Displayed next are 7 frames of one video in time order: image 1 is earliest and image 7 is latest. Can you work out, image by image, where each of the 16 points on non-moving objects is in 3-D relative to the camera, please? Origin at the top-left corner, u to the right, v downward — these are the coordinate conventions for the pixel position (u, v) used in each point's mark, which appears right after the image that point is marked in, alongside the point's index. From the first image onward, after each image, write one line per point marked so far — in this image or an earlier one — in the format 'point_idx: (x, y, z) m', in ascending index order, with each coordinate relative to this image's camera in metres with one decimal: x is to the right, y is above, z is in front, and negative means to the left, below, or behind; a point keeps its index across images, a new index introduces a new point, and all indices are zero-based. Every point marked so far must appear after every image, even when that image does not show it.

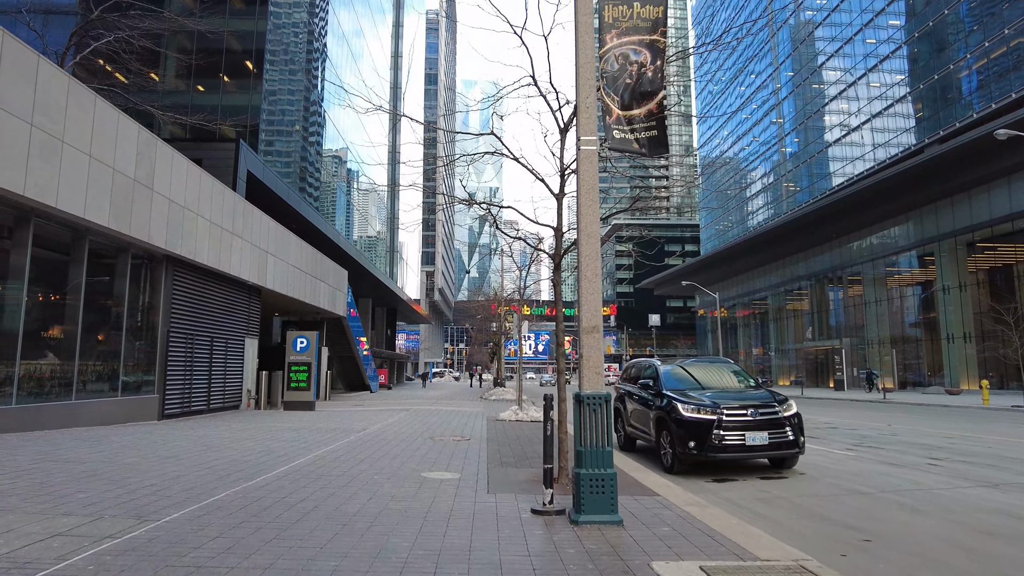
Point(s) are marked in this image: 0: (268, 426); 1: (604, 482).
0: (-5.7, -3.2, +14.5) m
1: (+0.7, -1.6, +5.0) m
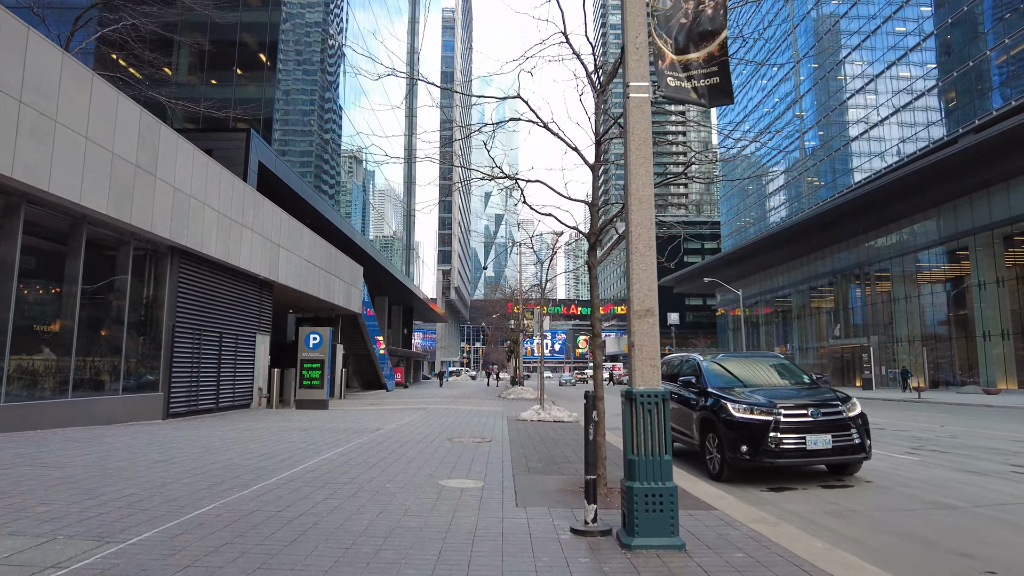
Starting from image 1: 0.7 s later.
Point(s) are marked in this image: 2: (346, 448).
0: (-5.2, -3.0, +13.7) m
1: (+1.0, -1.4, +4.1) m
2: (-2.6, -2.5, +9.6) m
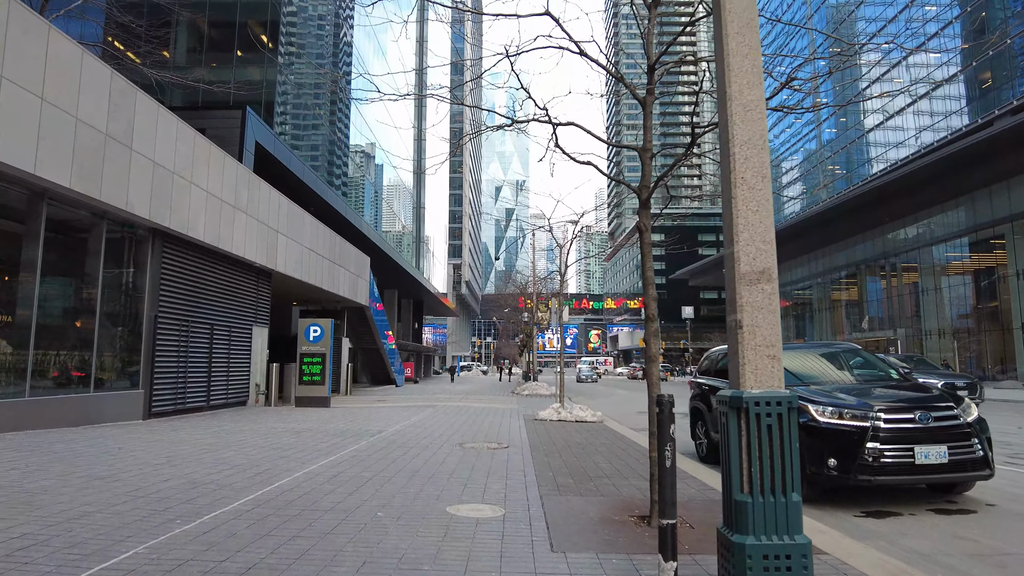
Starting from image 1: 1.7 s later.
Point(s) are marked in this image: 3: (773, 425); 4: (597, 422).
0: (-4.8, -2.7, +12.4) m
1: (+1.2, -1.2, +2.6) m
2: (-2.3, -2.2, +8.2) m
3: (+1.2, -0.6, +2.8) m
4: (+1.9, -3.0, +13.8) m
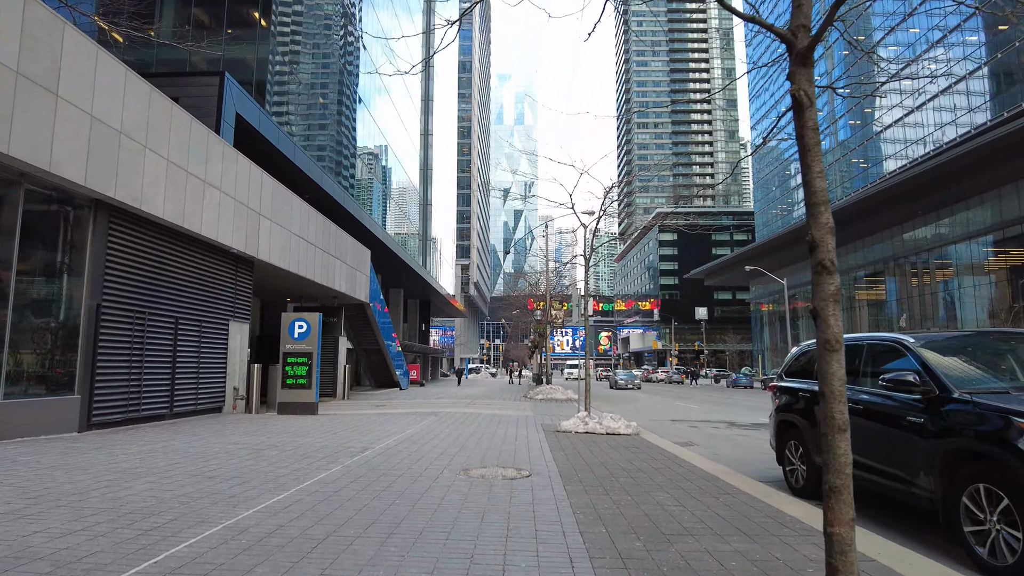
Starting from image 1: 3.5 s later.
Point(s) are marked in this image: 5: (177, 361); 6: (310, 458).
0: (-4.5, -2.5, +10.1) m
1: (+1.3, -0.8, +0.3) m
2: (-2.0, -1.9, +5.9) m
3: (+1.3, -0.3, +0.4) m
4: (+2.2, -2.7, +11.4) m
5: (-7.2, -1.6, +13.4) m
6: (-2.5, -2.1, +7.8) m
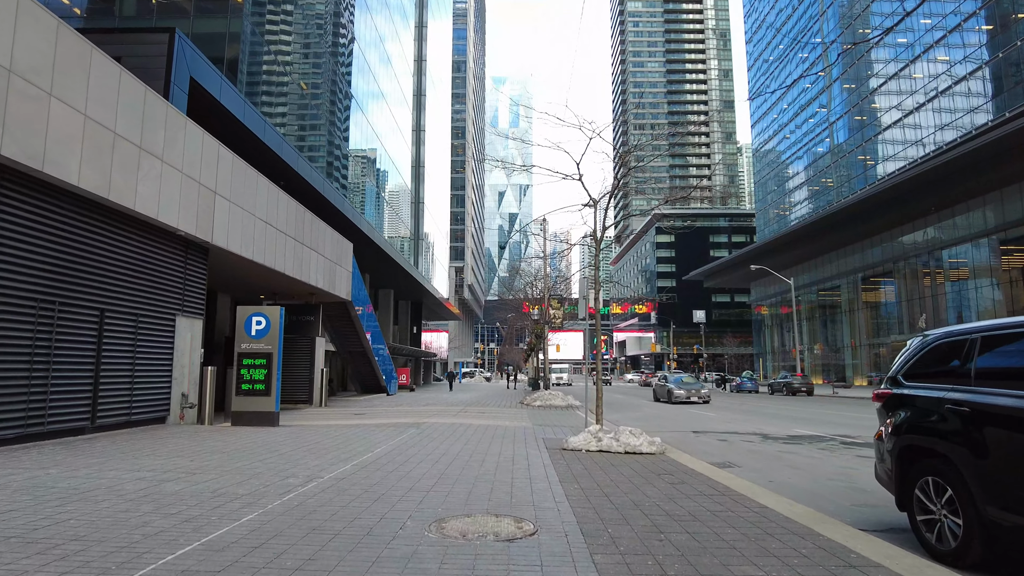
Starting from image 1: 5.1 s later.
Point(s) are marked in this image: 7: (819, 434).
0: (-4.6, -2.2, +7.8) m
1: (+1.4, -0.5, -2.0) m
2: (-2.0, -1.6, +3.6) m
3: (+1.4, +0.1, -1.8) m
4: (+2.1, -2.4, +9.2) m
5: (-7.3, -1.3, +11.1) m
6: (-2.6, -1.9, +5.5) m
7: (+6.2, -3.0, +12.6) m
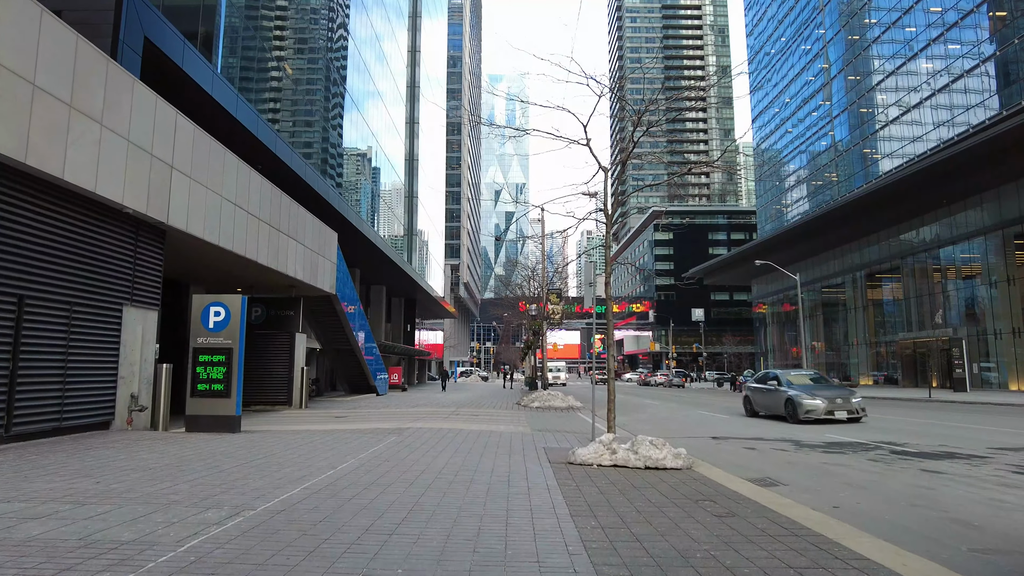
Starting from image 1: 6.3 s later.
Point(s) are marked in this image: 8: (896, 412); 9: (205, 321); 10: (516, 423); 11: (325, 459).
0: (-4.6, -1.9, +6.1) m
1: (+1.4, -0.3, -3.6) m
2: (-2.1, -1.4, +2.0) m
3: (+1.4, +0.3, -3.5) m
4: (+2.1, -2.2, +7.5) m
5: (-7.3, -1.1, +9.4) m
6: (-2.6, -1.6, +3.9) m
7: (+6.1, -2.7, +11.0) m
8: (+11.5, -3.8, +18.8) m
9: (-5.7, -0.6, +11.7) m
10: (+0.1, -3.2, +14.5) m
11: (-2.4, -2.3, +7.9) m
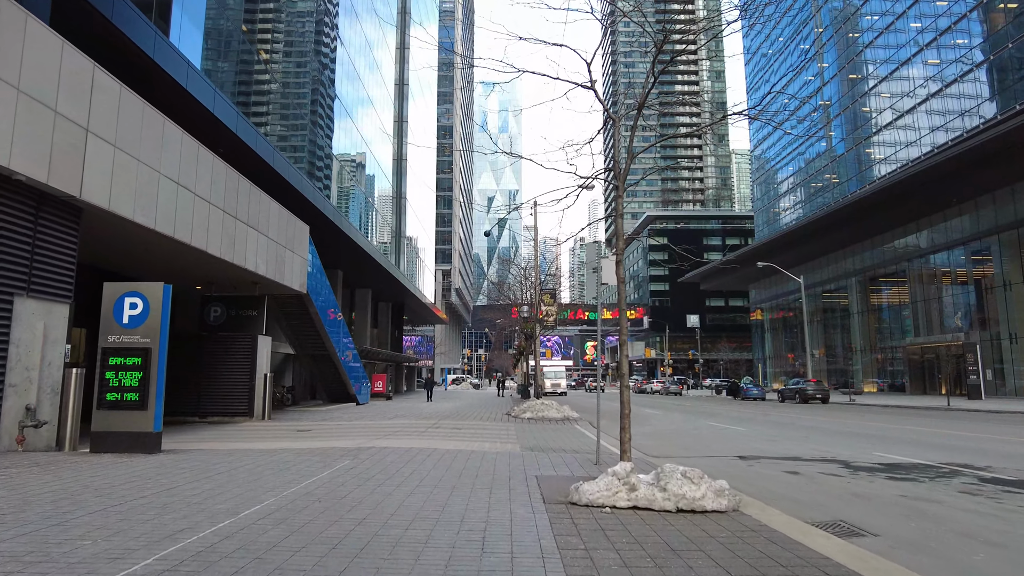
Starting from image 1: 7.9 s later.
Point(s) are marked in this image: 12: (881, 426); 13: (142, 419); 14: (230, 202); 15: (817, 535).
0: (-4.8, -1.7, +3.9) m
1: (+1.3, +0.1, -5.7) m
2: (-2.2, -1.0, -0.2) m
3: (+1.3, +0.7, -5.6) m
4: (+1.9, -1.9, +5.4) m
5: (-7.5, -0.8, +7.2) m
6: (-2.7, -1.3, +1.7) m
7: (+5.9, -2.5, +8.9) m
8: (+11.2, -3.7, +16.7) m
9: (-5.9, -0.4, +9.5) m
10: (-0.2, -3.0, +12.3) m
11: (-2.6, -2.0, +5.7) m
12: (+10.3, -3.8, +17.4) m
13: (-5.4, -1.9, +9.2) m
14: (-7.1, +2.1, +15.7) m
15: (+2.4, -2.0, +5.0) m
